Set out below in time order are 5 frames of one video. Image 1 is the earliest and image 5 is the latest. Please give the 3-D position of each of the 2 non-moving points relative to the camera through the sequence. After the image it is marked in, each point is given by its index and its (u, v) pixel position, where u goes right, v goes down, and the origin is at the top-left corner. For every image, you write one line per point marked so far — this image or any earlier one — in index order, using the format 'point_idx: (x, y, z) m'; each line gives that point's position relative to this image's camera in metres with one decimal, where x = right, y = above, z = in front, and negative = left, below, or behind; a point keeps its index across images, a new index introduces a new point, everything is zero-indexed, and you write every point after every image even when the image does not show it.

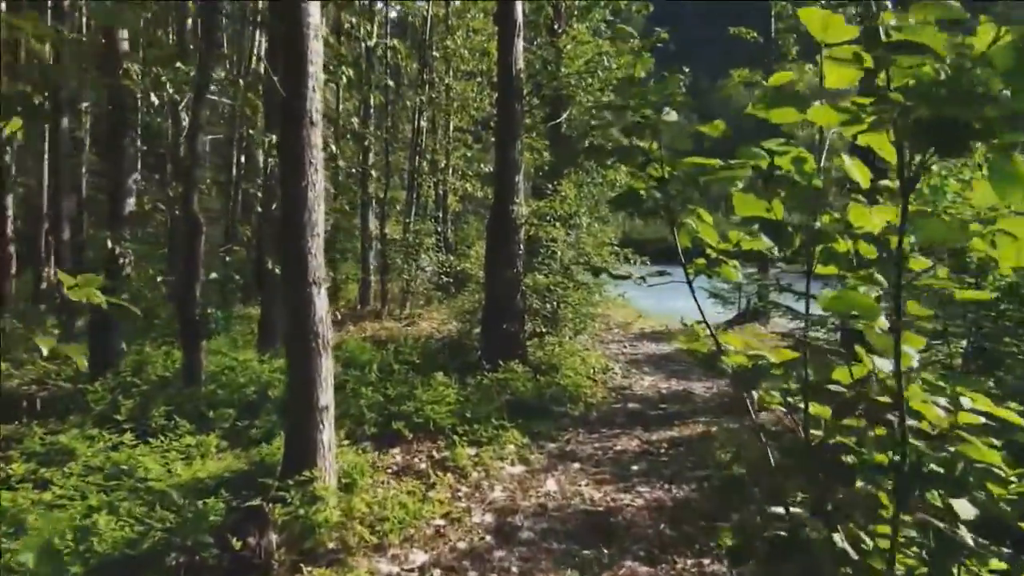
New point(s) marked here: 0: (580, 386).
0: (+0.7, -1.0, +10.7) m
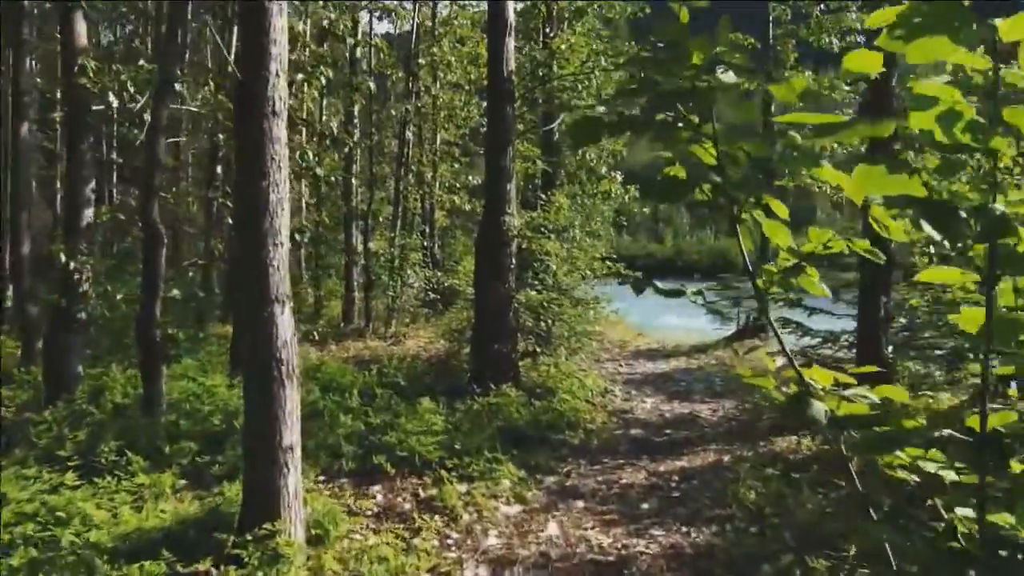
0: (+0.6, -1.1, +9.9) m
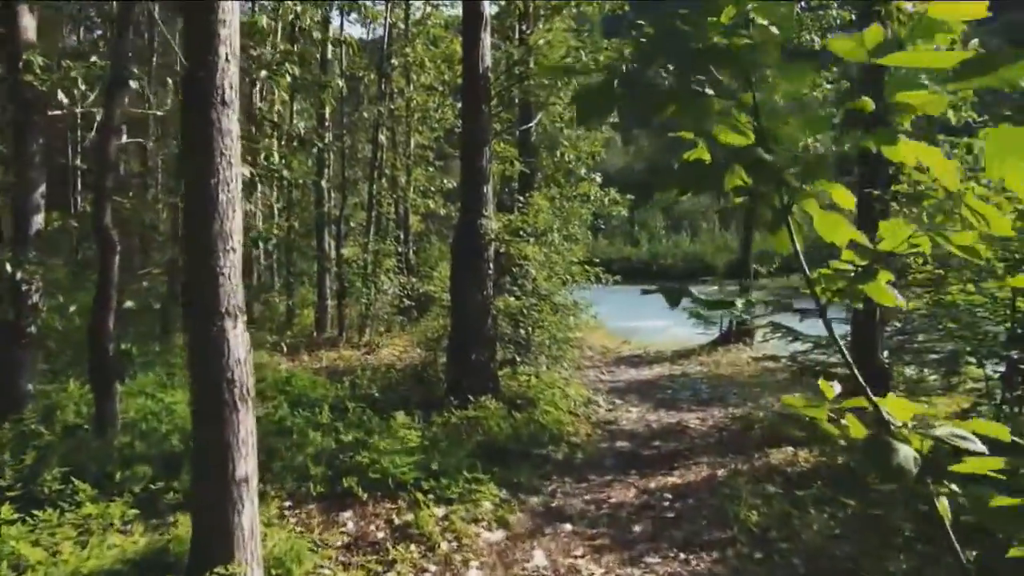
0: (+0.4, -1.2, +9.4) m
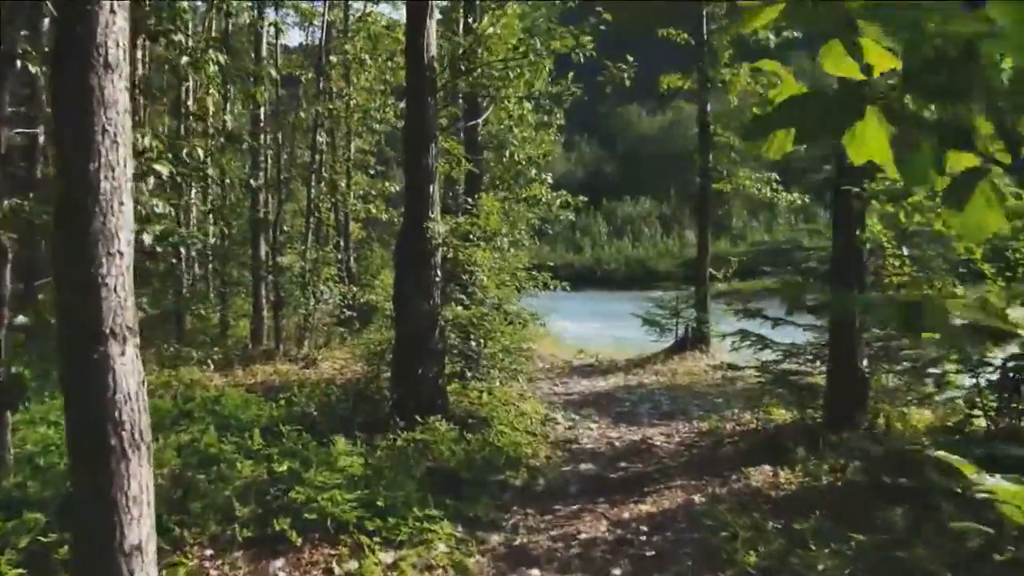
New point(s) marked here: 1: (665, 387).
0: (+0.1, -1.3, +8.6) m
1: (+2.0, -1.3, +13.9) m
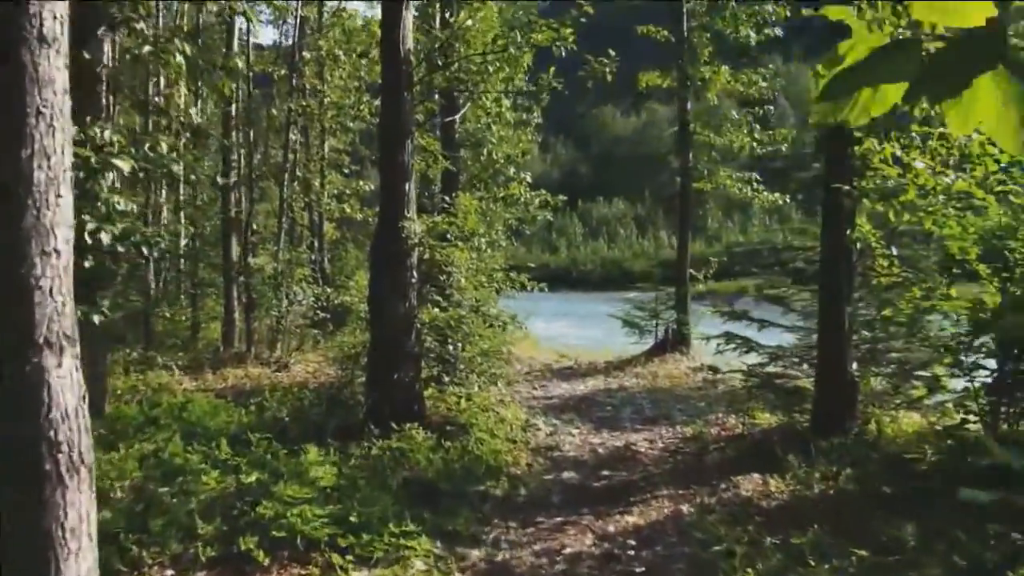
0: (-0.1, -1.3, +8.2) m
1: (+1.7, -1.3, +13.6) m
